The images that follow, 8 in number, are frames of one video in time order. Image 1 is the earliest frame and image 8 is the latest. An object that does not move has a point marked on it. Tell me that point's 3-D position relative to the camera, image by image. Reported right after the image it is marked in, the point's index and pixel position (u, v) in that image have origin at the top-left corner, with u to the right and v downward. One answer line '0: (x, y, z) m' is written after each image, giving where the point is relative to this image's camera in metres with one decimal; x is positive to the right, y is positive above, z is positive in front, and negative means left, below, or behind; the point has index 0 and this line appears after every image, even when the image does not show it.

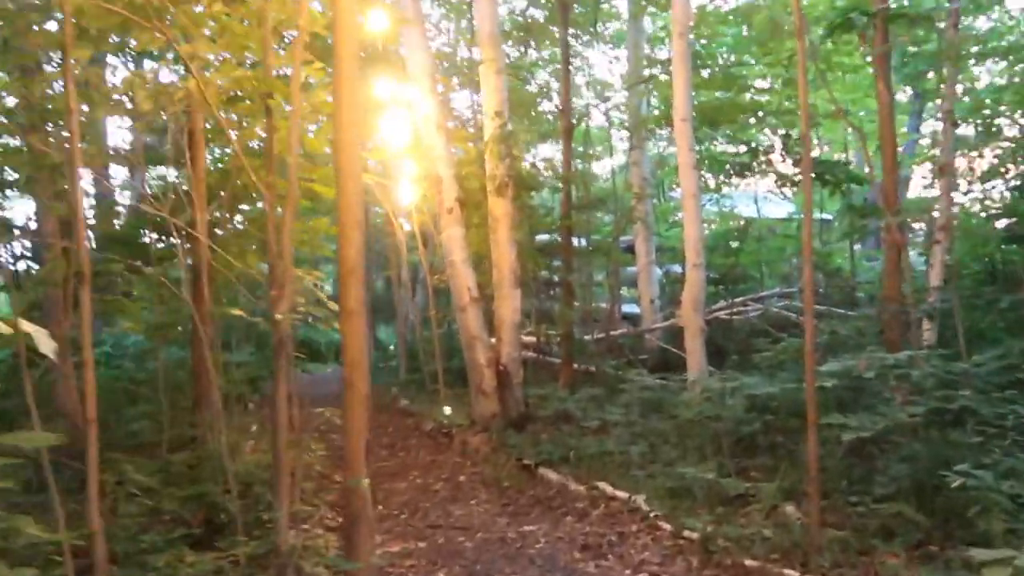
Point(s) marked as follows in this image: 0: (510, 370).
0: (0.0, -0.9, +9.7) m
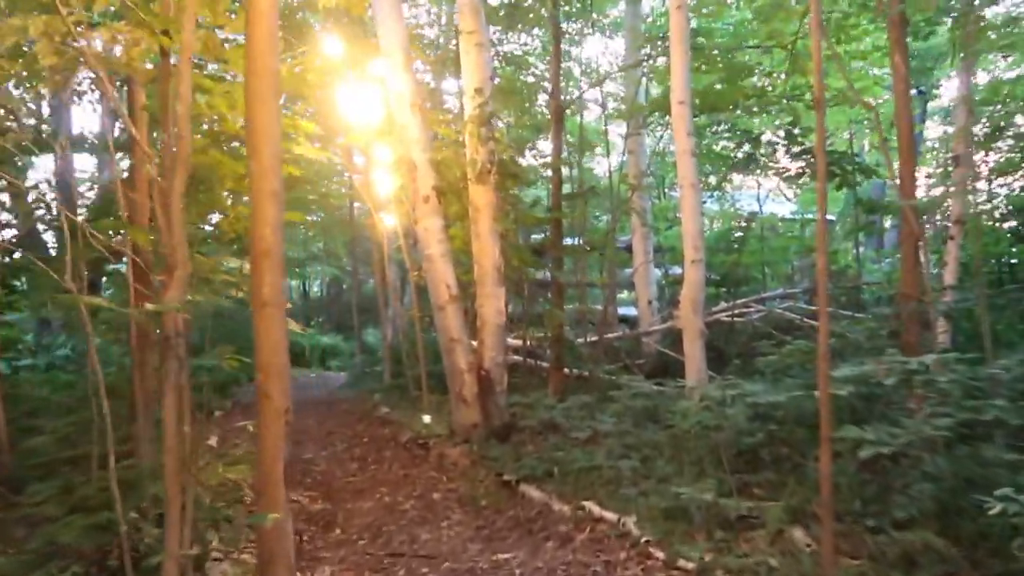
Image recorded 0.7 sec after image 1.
0: (-0.2, -0.9, +8.9) m
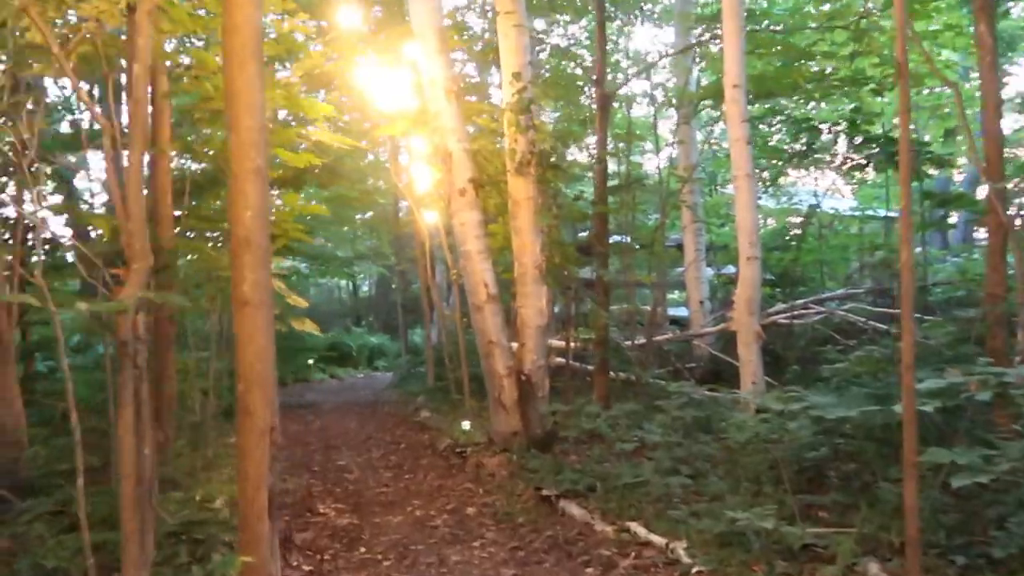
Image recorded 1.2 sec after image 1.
0: (+0.2, -0.9, +8.4) m
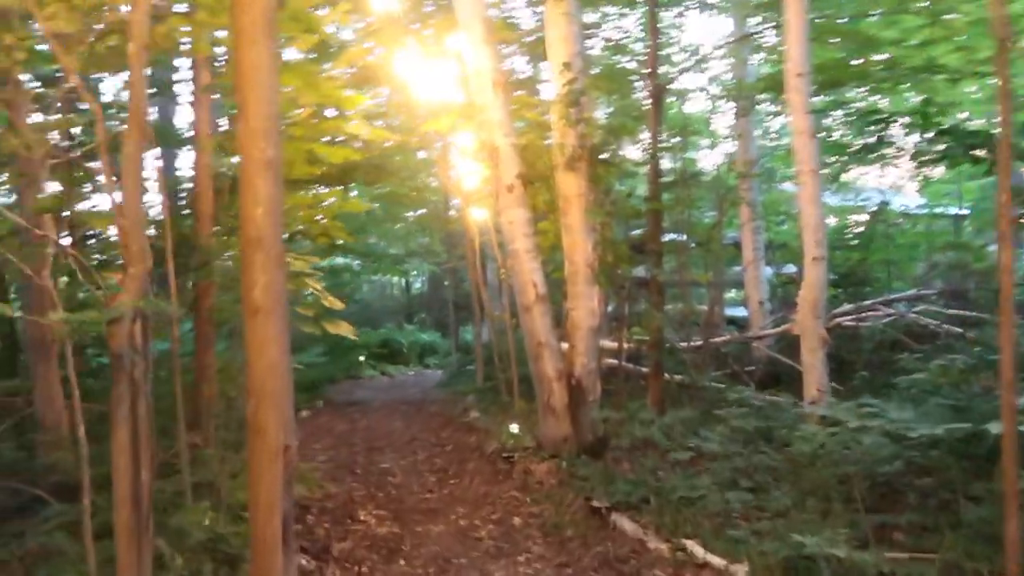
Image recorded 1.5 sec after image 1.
0: (+0.7, -0.9, +8.1) m
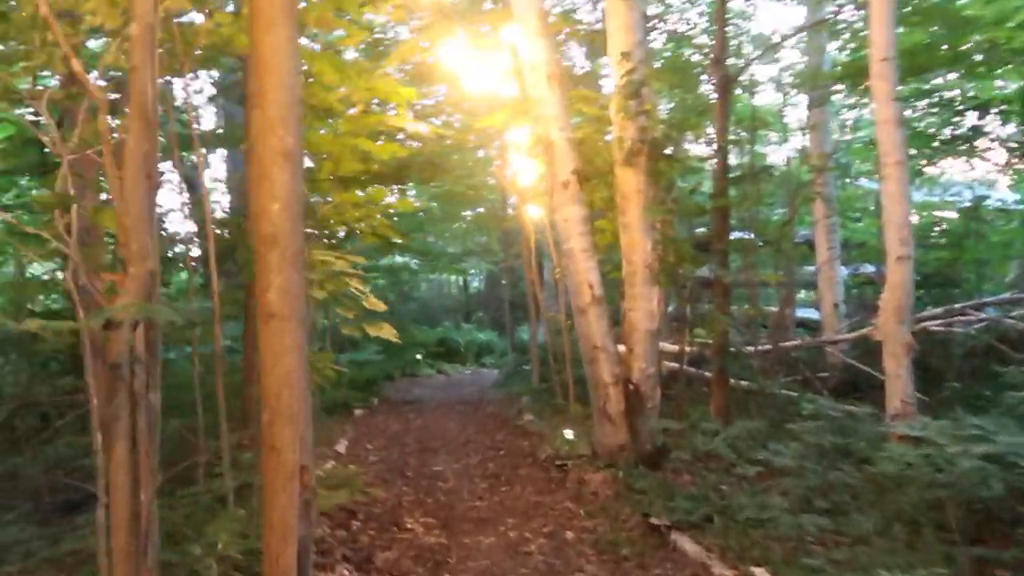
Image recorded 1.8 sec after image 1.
0: (+1.2, -0.9, +7.6) m
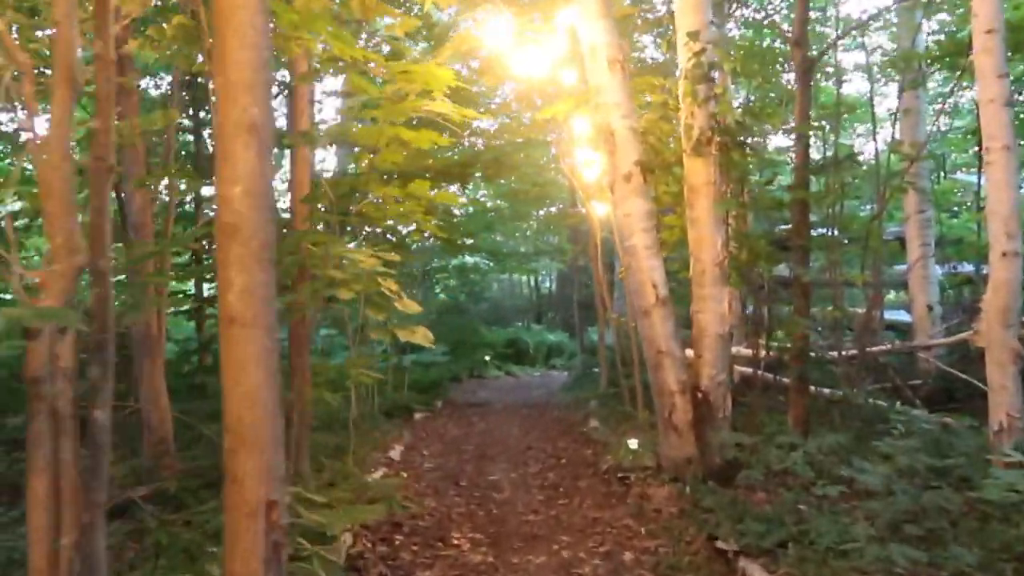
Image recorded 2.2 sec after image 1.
0: (+1.7, -0.9, +7.0) m
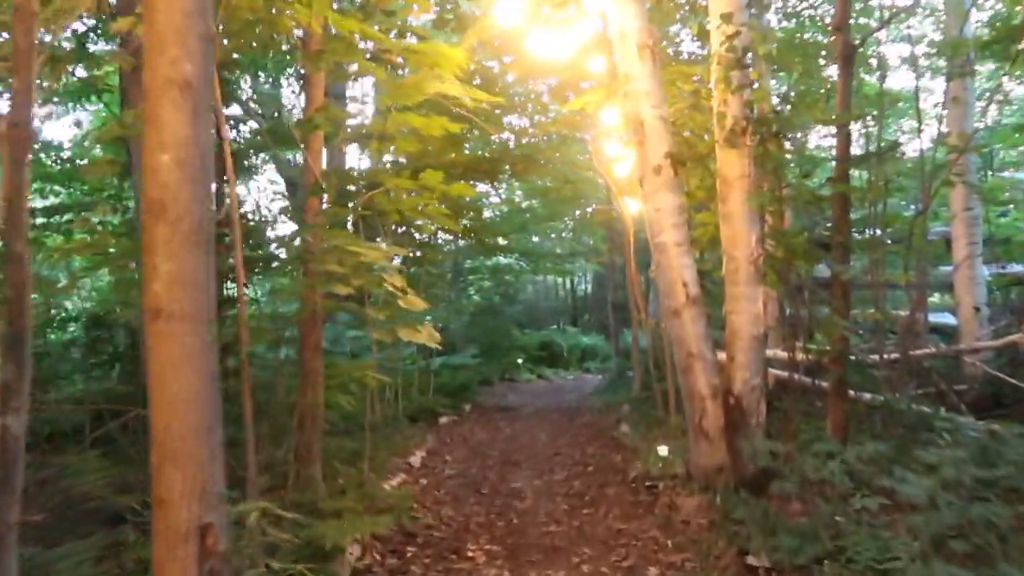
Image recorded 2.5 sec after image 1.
0: (+1.8, -0.9, +6.7) m
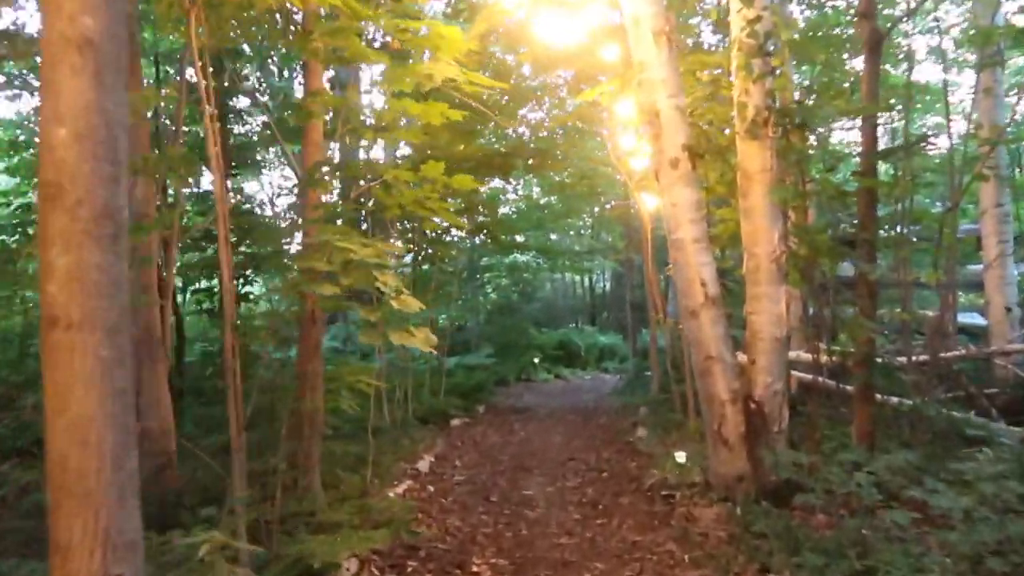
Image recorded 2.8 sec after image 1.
0: (+1.9, -0.9, +6.3) m
